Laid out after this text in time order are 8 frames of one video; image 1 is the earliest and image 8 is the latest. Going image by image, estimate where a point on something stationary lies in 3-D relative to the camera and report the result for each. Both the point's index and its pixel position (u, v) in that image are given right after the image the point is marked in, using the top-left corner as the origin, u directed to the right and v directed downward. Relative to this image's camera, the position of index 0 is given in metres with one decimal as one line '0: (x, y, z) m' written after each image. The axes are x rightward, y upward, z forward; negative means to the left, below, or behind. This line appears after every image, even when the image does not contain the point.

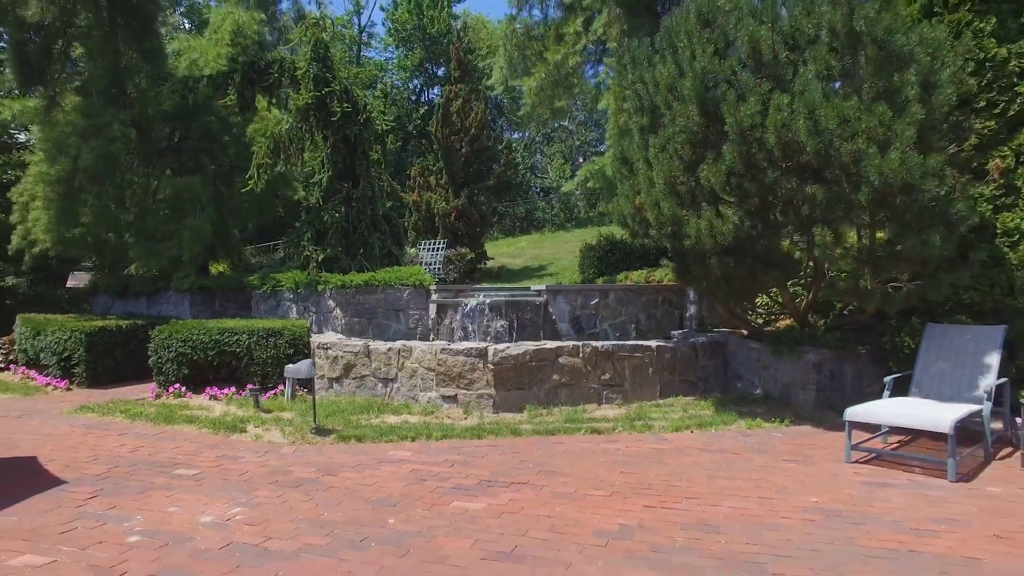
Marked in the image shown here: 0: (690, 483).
0: (+1.3, -1.3, +4.6) m
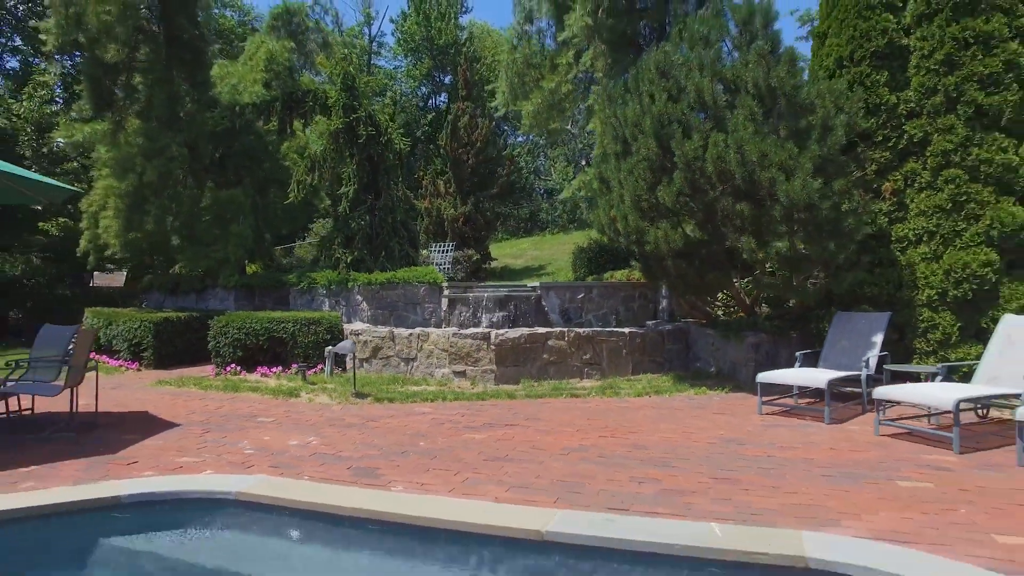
0: (+1.2, -1.3, +6.4) m
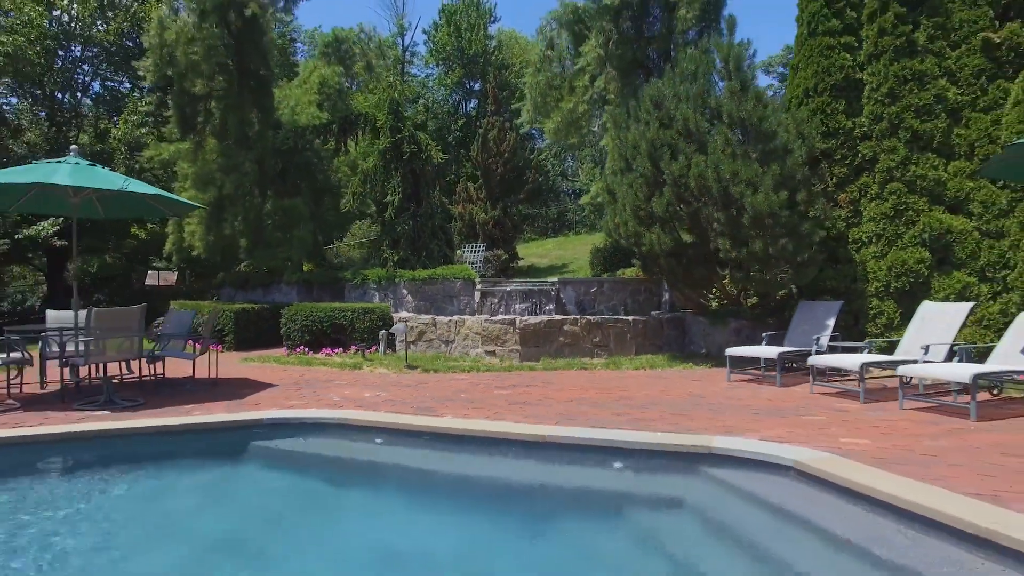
0: (+1.4, -1.2, +8.3) m
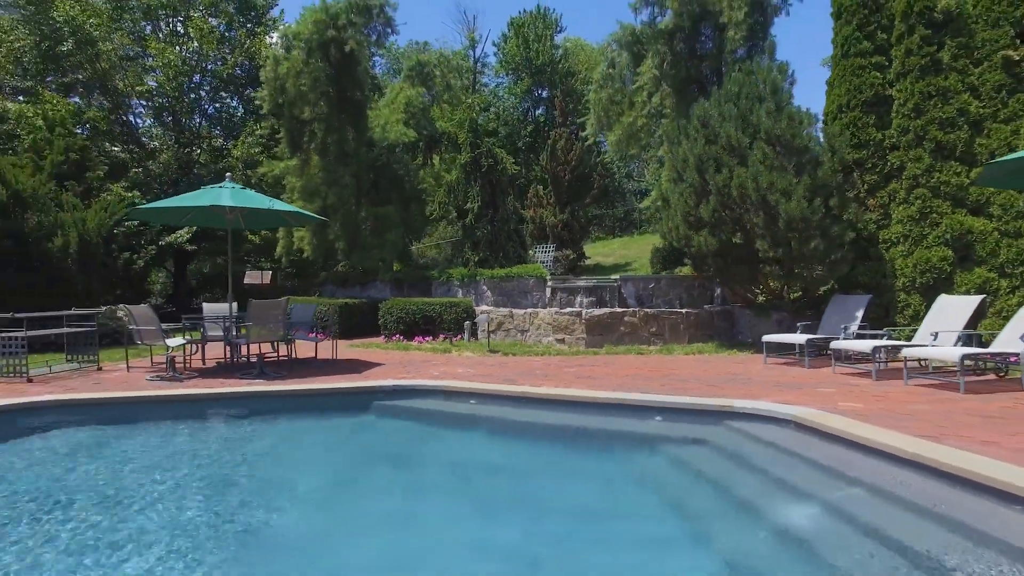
0: (+2.4, -1.1, +9.9) m
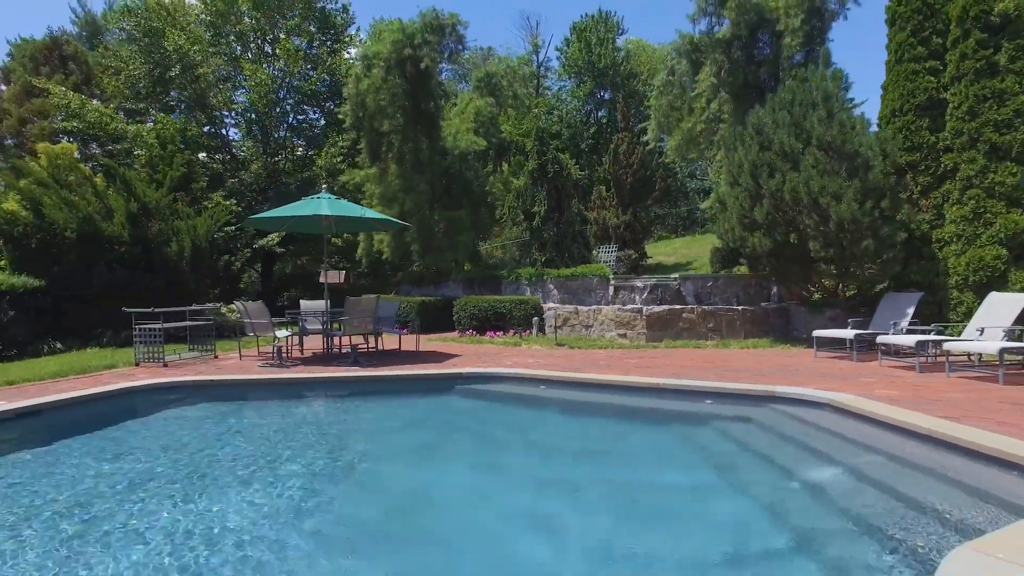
0: (+3.4, -1.1, +10.7) m
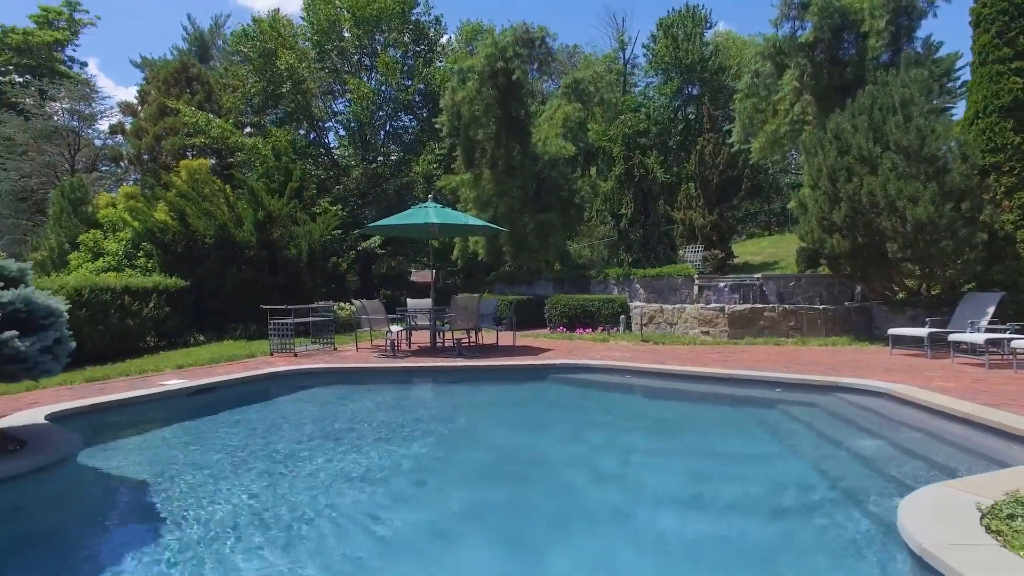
0: (+4.8, -1.1, +11.3) m
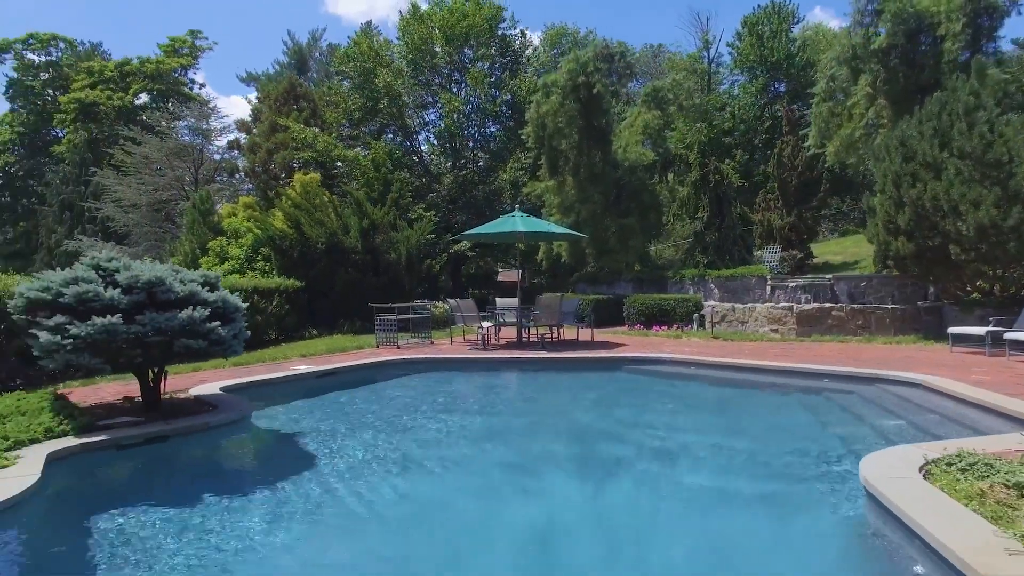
0: (+6.2, -1.1, +12.0) m
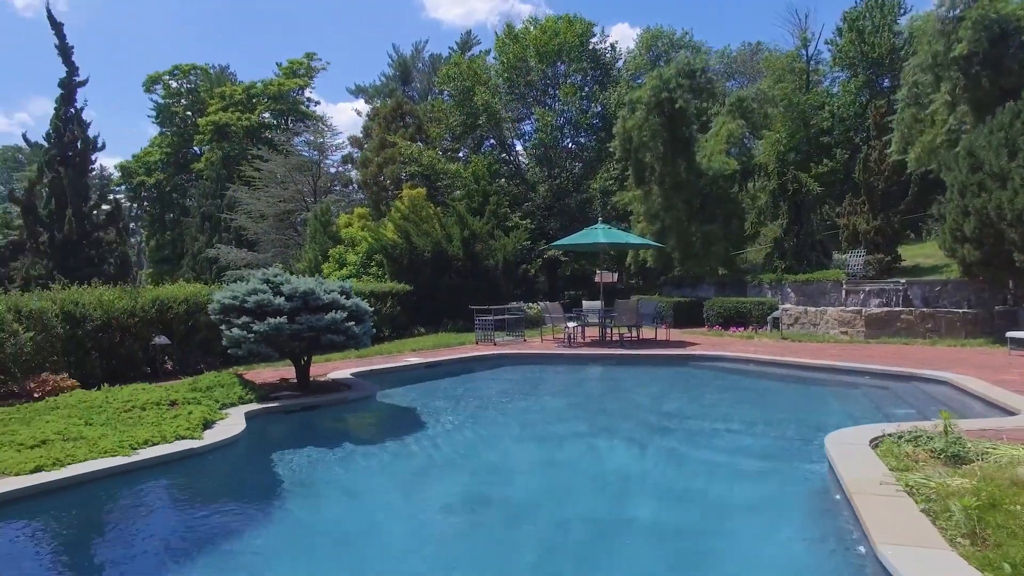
0: (+7.7, -1.2, +12.7) m
